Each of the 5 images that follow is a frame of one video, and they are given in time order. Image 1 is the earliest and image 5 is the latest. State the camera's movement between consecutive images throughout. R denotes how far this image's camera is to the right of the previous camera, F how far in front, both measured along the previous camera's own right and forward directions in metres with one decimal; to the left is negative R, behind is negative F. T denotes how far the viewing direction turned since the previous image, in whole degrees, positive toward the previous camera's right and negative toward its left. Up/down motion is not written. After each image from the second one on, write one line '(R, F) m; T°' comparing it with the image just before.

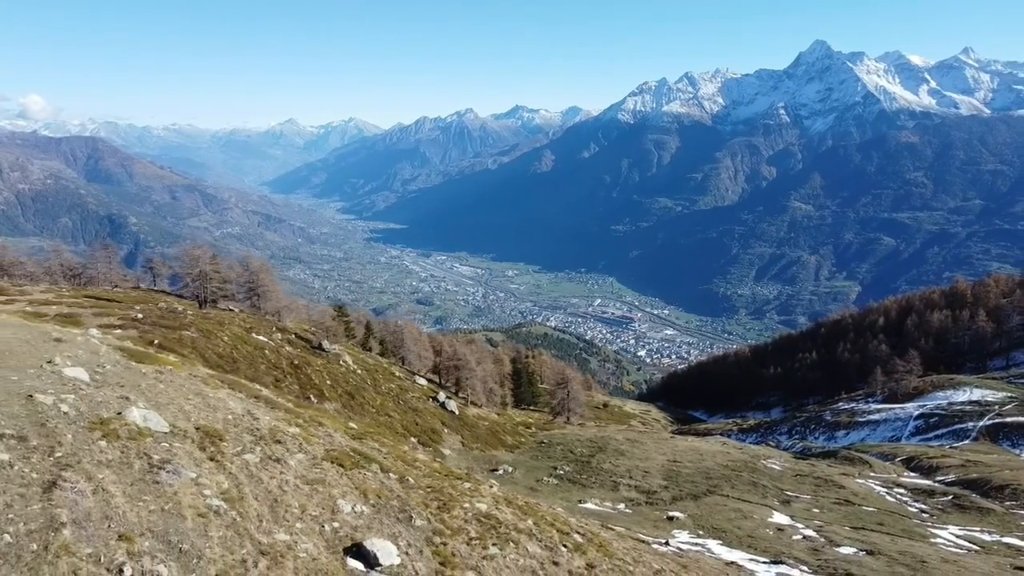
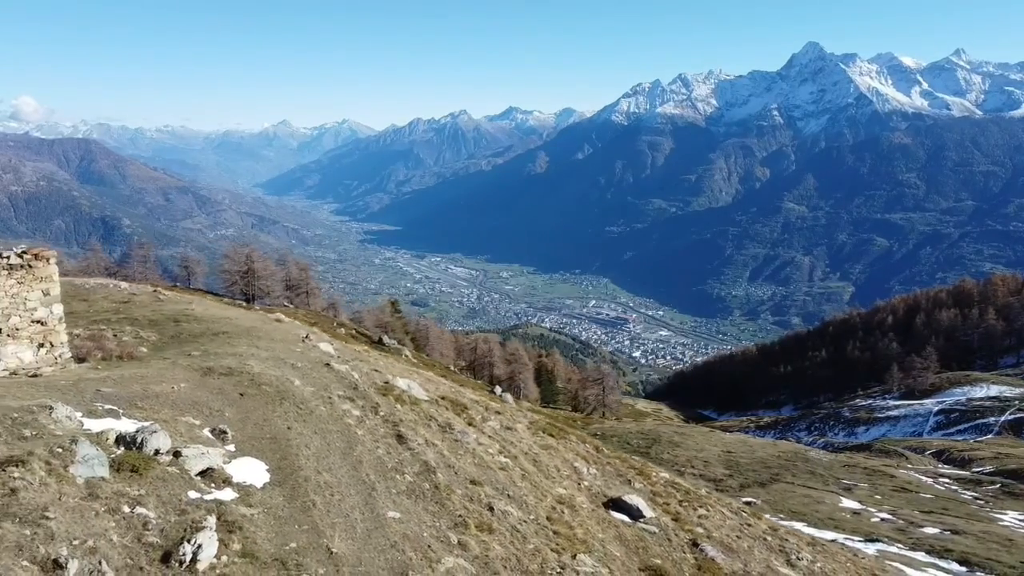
(-11.0, -2.4) m; 0°
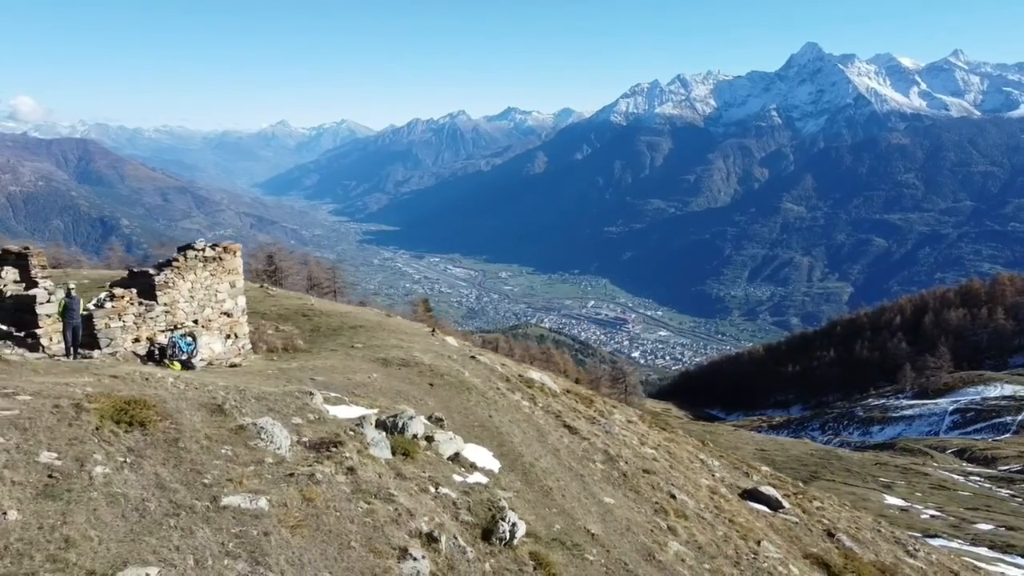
(-6.2, -0.3) m; 0°
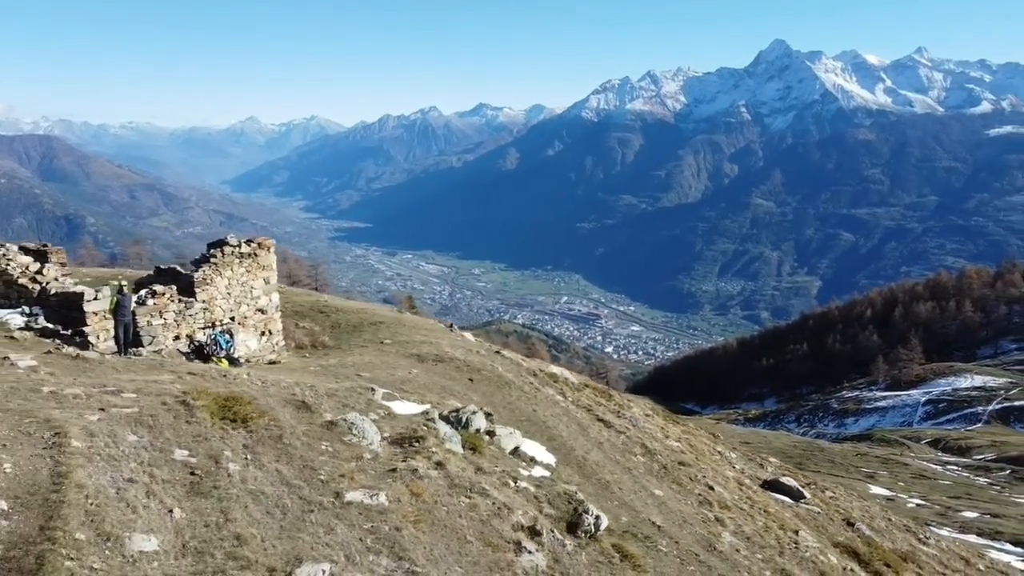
(-2.1, +0.1) m; +2°
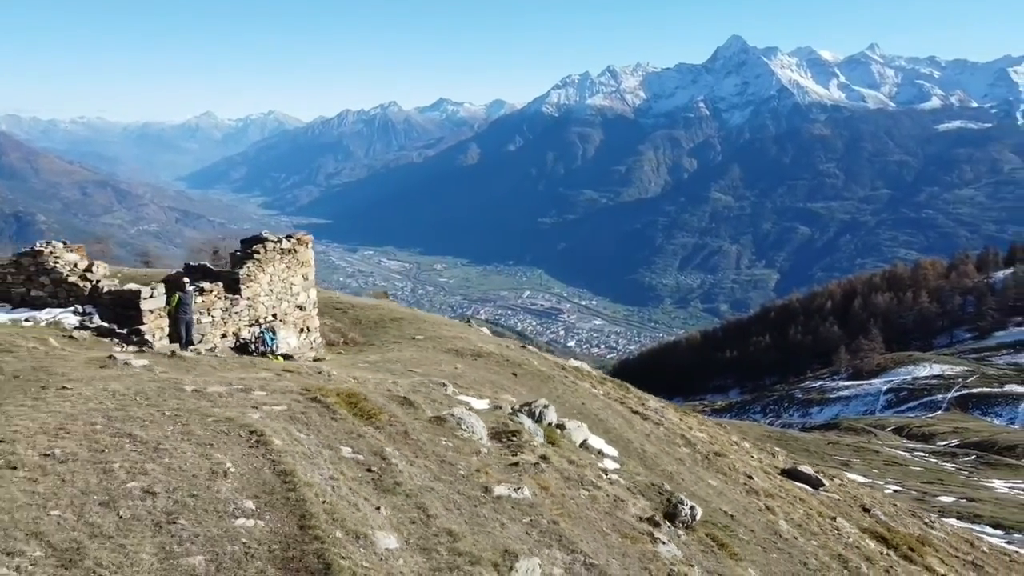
(-2.5, +0.1) m; +3°
